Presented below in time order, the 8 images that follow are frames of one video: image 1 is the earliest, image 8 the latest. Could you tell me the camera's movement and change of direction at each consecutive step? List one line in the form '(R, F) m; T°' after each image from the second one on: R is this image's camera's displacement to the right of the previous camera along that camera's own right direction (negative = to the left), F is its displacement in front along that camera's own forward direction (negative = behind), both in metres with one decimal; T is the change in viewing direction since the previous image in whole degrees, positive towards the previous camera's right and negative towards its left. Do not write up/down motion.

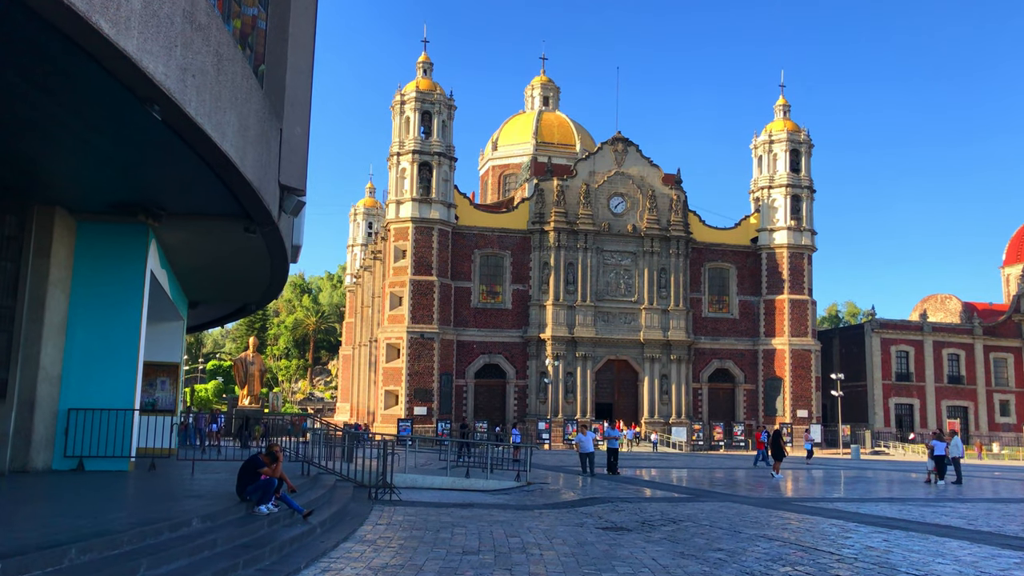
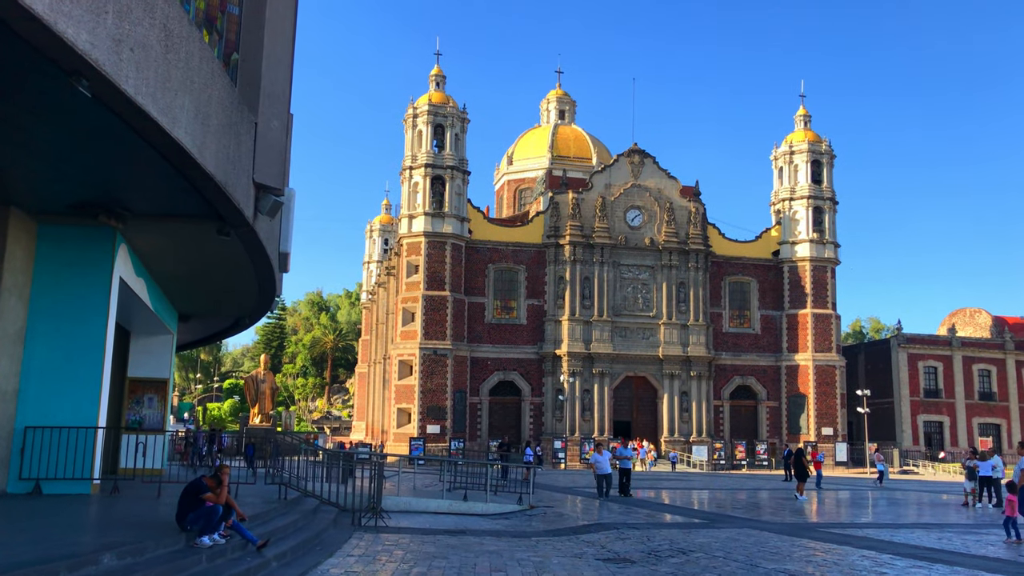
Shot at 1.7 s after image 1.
(+0.3, +1.1) m; -1°
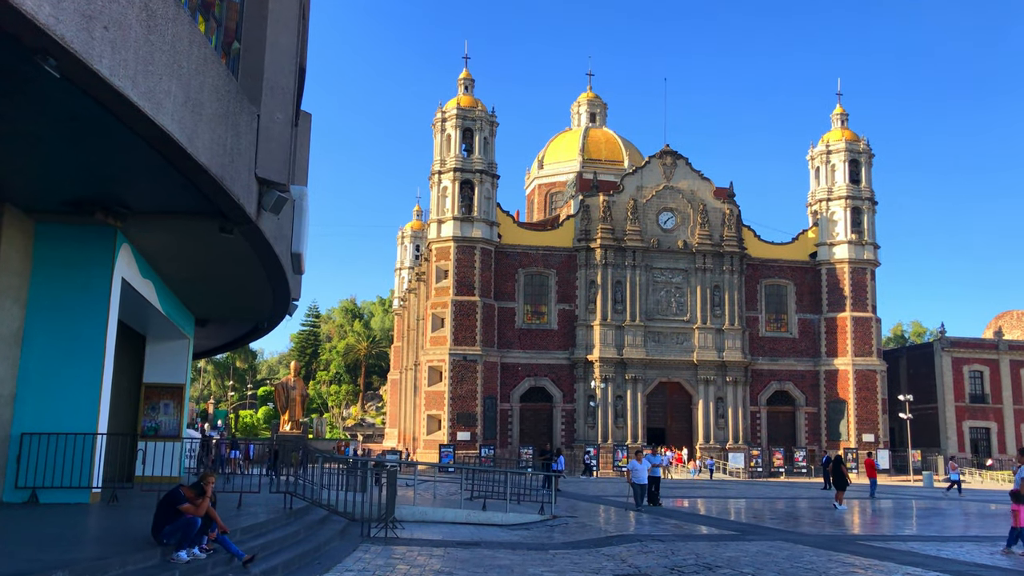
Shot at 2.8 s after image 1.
(+0.2, +0.7) m; -2°
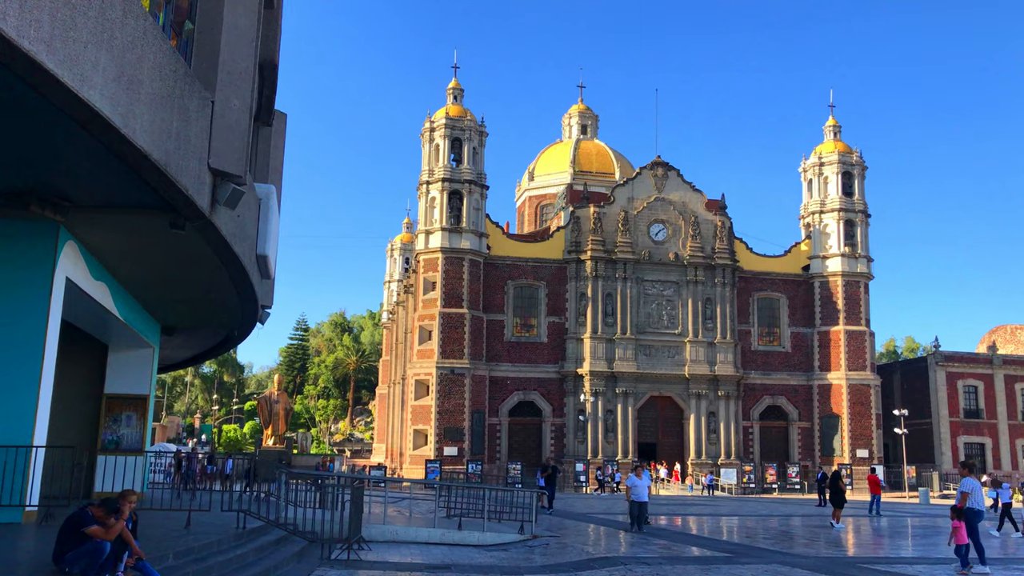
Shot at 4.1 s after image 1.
(+0.2, +0.9) m; 0°
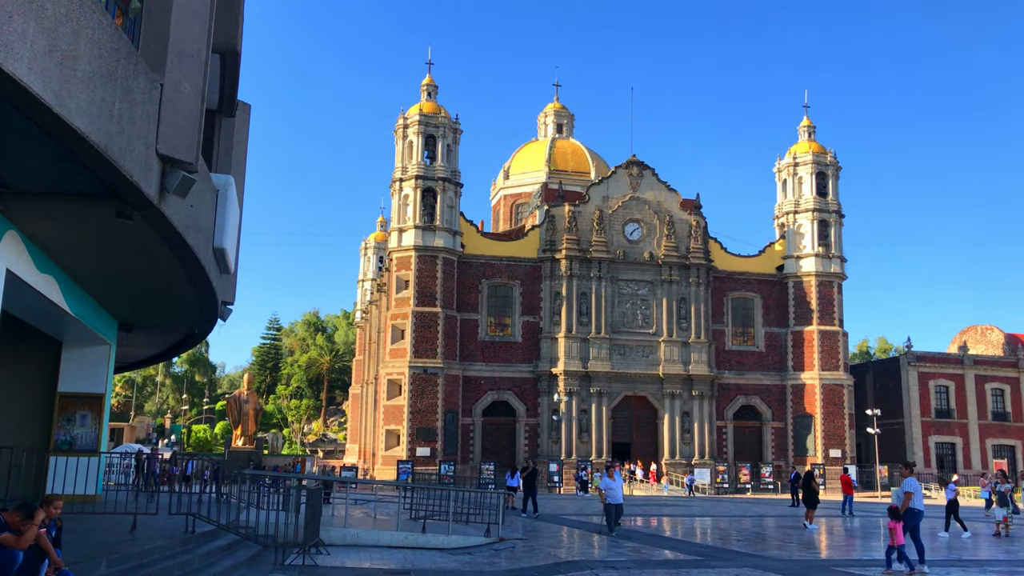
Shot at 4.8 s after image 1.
(+0.1, +0.4) m; +1°
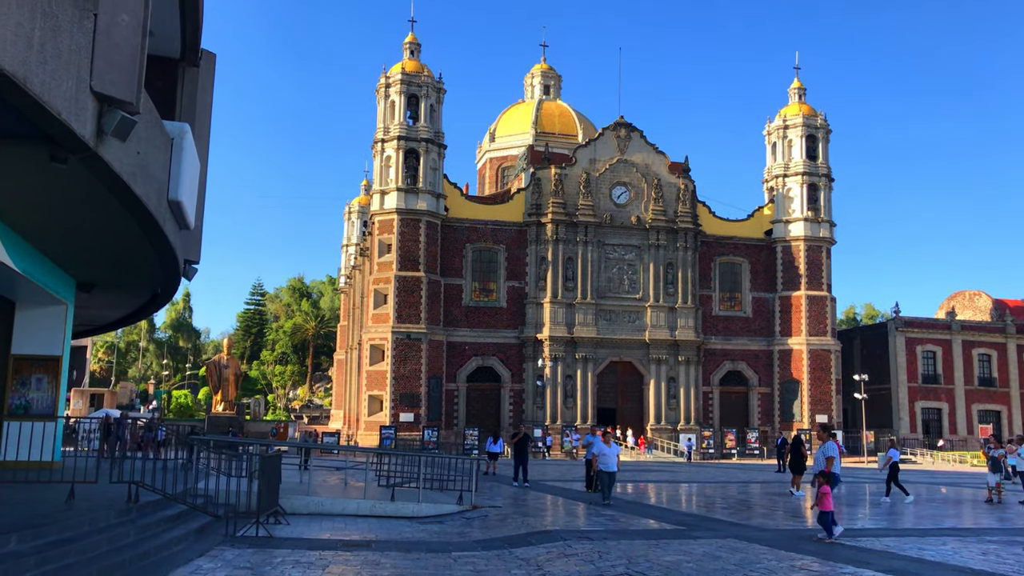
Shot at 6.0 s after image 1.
(+0.2, +0.7) m; +1°
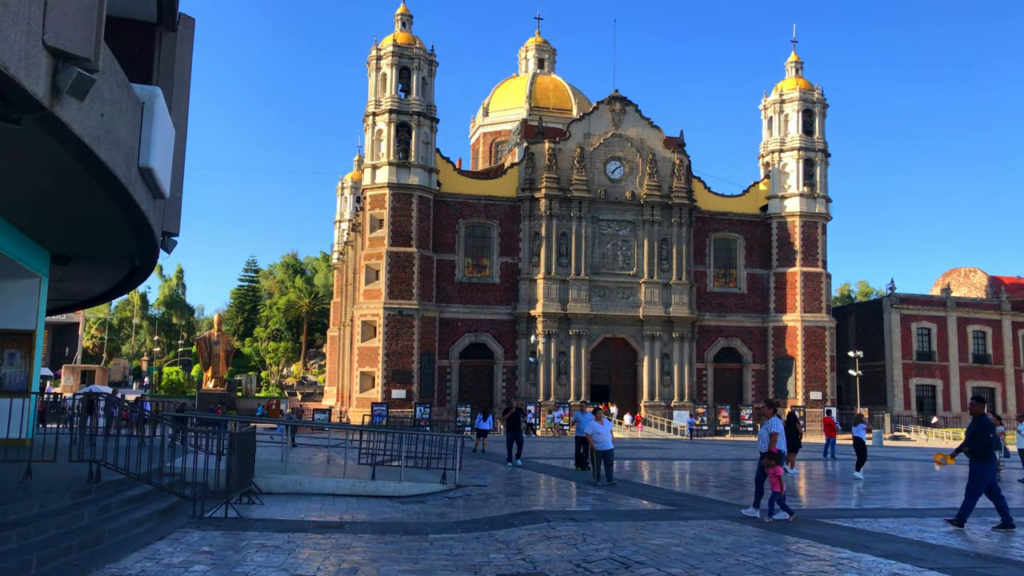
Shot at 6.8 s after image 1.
(+0.1, +0.5) m; 0°
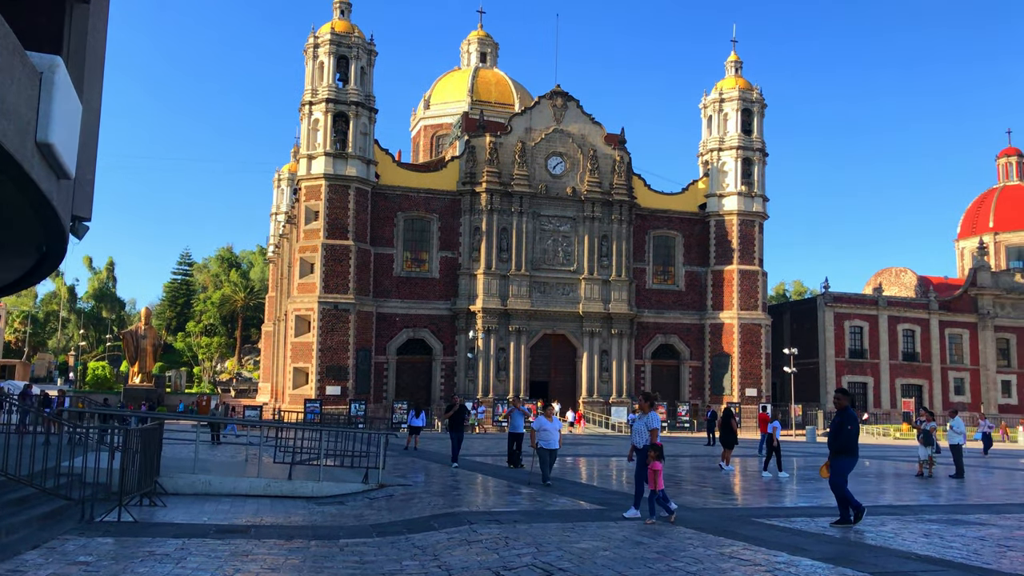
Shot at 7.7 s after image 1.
(+0.2, +0.6) m; +4°
